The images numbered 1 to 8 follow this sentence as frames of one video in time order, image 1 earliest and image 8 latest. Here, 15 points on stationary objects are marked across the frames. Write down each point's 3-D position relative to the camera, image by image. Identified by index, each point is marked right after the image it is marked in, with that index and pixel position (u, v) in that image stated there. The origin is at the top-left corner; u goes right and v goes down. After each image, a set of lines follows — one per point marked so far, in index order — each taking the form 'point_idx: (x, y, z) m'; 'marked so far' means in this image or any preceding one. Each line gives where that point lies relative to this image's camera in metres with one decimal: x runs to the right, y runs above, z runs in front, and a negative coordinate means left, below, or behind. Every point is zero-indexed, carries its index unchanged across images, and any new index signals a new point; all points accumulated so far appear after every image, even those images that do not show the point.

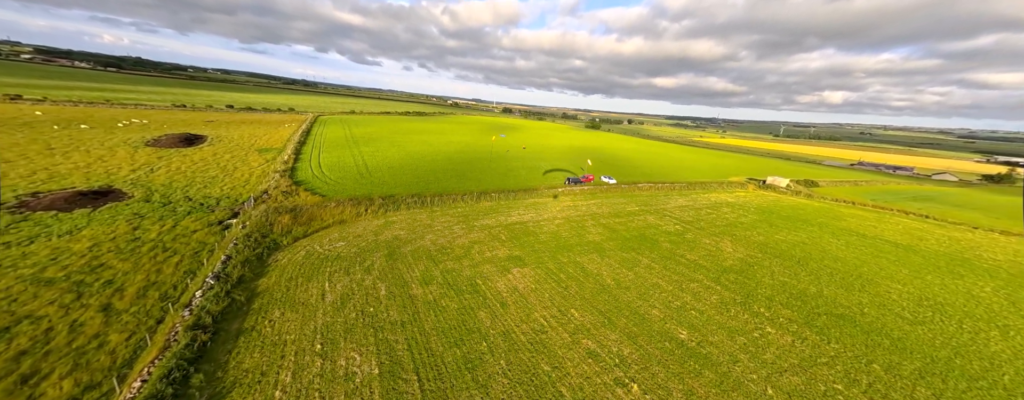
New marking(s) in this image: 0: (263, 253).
0: (-14.0, -3.0, +17.4) m
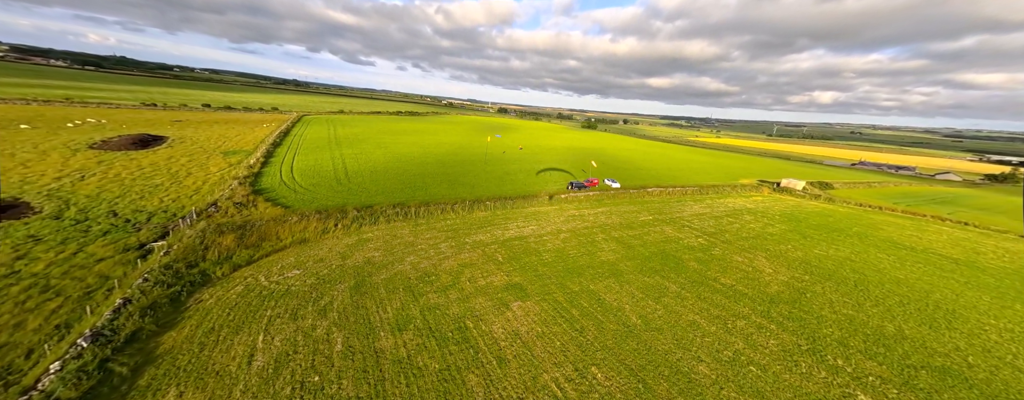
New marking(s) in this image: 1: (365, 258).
0: (-14.1, -3.9, +13.1) m
1: (-8.8, -3.4, +18.4) m
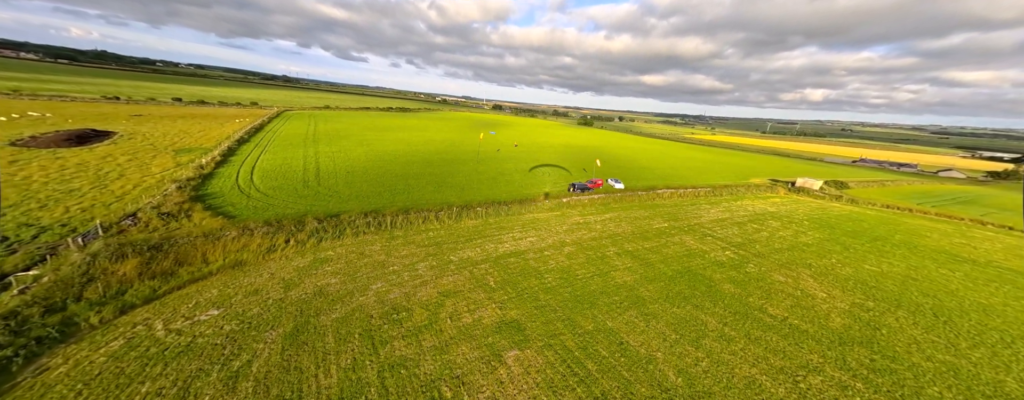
0: (-14.2, -4.5, +8.9) m
1: (-9.0, -4.0, +14.2) m
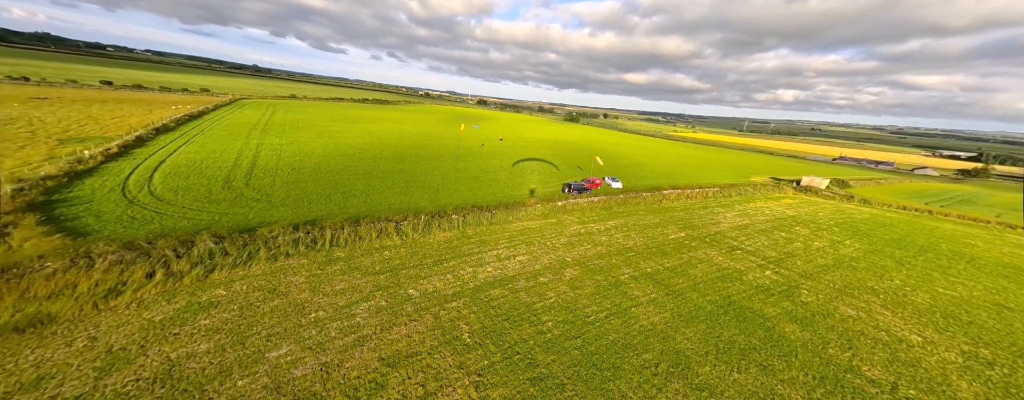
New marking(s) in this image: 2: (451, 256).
0: (-14.4, -5.0, +2.9) m
1: (-9.5, -4.4, +8.5) m
2: (-3.2, -2.9, +16.4) m
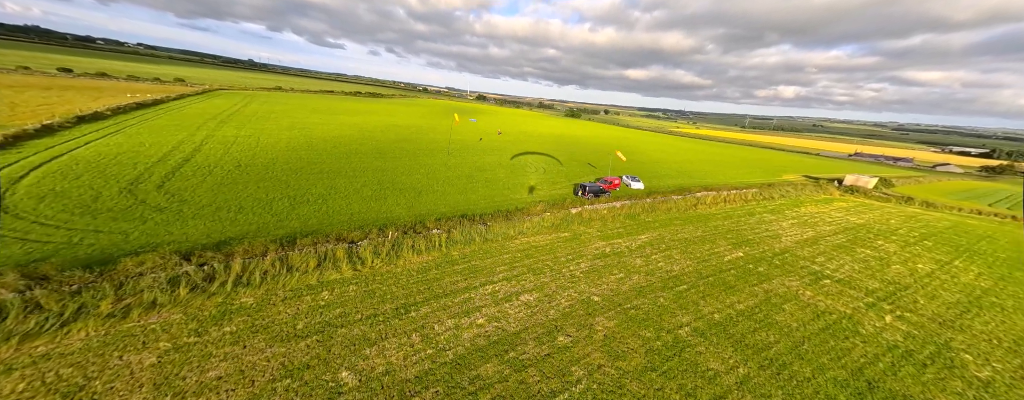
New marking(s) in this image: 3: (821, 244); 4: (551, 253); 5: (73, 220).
0: (-14.3, -5.6, -2.5) m
1: (-9.4, -5.0, +3.1) m
2: (-3.1, -3.3, +11.0) m
3: (+18.3, -2.5, +18.3) m
4: (+2.0, -2.4, +15.3) m
5: (-17.7, -0.7, +12.5) m
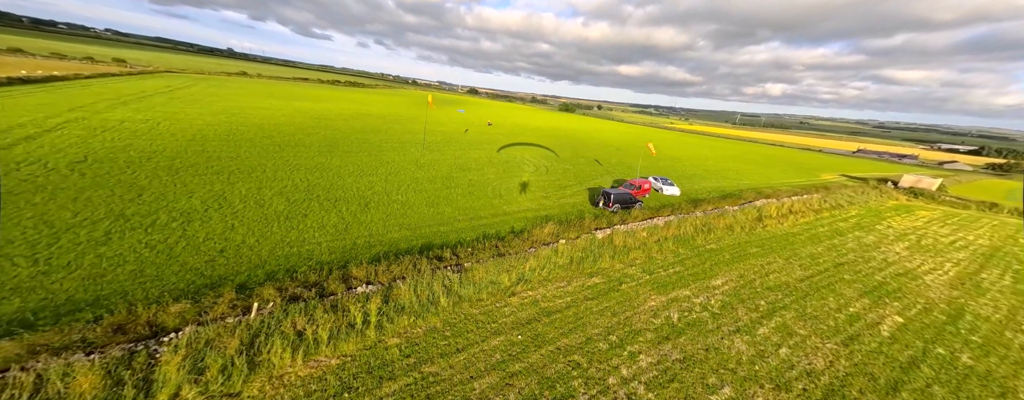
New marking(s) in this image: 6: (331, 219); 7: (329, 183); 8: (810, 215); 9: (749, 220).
0: (-14.0, -6.7, -9.9) m
1: (-9.3, -5.9, -4.2) m
2: (-3.1, -4.2, +3.8) m
3: (+18.0, -3.3, +11.7) m
4: (+1.8, -3.2, +8.2) m
5: (-17.8, -1.5, +4.9) m
6: (-7.5, -0.7, +12.6) m
7: (-9.8, +1.0, +16.5) m
8: (+18.7, -0.8, +19.3) m
9: (+13.0, -0.9, +16.8) m
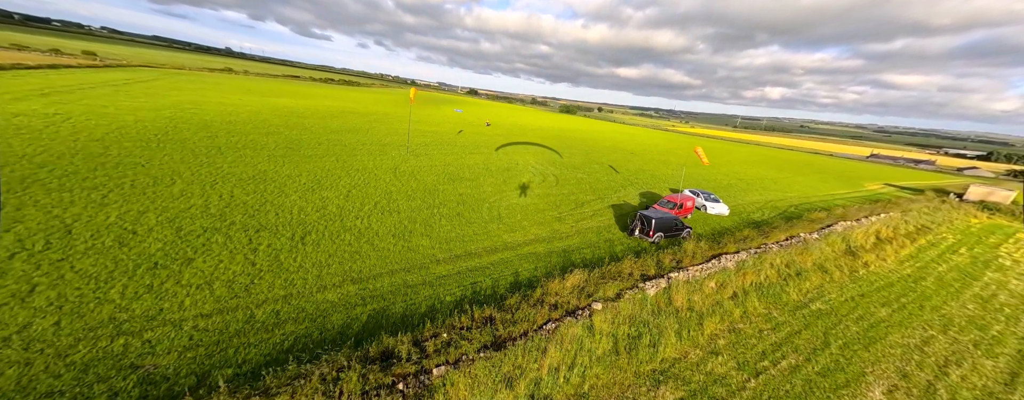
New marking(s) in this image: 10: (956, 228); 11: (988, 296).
0: (-13.9, -7.4, -14.6) m
1: (-9.1, -6.8, -8.9) m
2: (-3.0, -5.1, -0.9) m
3: (+18.2, -4.4, +7.0) m
4: (+2.0, -4.2, +3.5) m
5: (-17.6, -2.3, +0.2) m
6: (-7.3, -1.6, +7.9) m
7: (-9.6, 0.0, +11.8) m
8: (+18.8, -1.9, +14.6) m
9: (+13.1, -1.9, +12.2) m
10: (+26.6, -1.6, +18.4) m
11: (+16.3, -3.1, +10.5) m
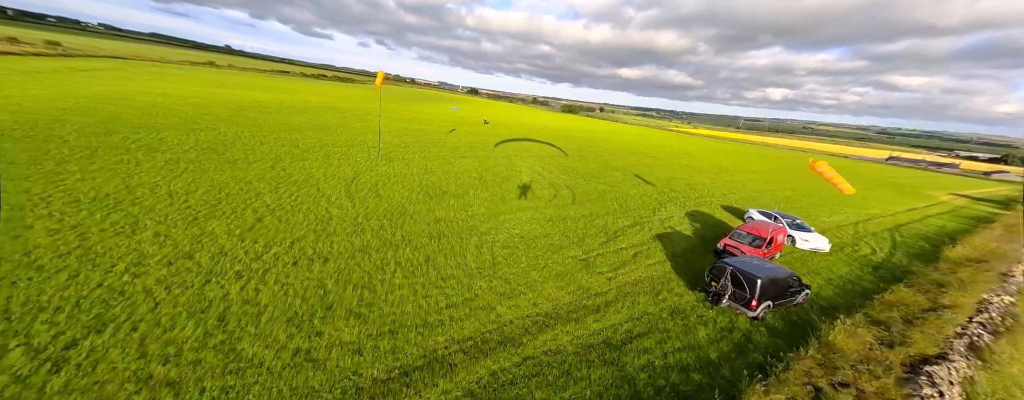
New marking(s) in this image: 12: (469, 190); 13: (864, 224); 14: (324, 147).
0: (-14.0, -8.4, -19.8) m
1: (-9.2, -7.7, -14.1) m
2: (-3.0, -6.1, -6.1) m
3: (+18.2, -5.5, +1.8) m
4: (+2.0, -5.2, -1.7) m
5: (-17.6, -3.2, -5.0) m
6: (-7.3, -2.6, +2.7) m
7: (-9.6, -0.9, +6.6) m
8: (+18.8, -3.0, +9.4) m
9: (+13.1, -3.0, +6.9) m
10: (+26.7, -2.7, +13.2) m
11: (+16.3, -4.2, +5.2) m
12: (-2.0, +0.7, +15.0) m
13: (+17.7, -0.9, +15.2) m
14: (-11.1, +3.2, +17.9) m
